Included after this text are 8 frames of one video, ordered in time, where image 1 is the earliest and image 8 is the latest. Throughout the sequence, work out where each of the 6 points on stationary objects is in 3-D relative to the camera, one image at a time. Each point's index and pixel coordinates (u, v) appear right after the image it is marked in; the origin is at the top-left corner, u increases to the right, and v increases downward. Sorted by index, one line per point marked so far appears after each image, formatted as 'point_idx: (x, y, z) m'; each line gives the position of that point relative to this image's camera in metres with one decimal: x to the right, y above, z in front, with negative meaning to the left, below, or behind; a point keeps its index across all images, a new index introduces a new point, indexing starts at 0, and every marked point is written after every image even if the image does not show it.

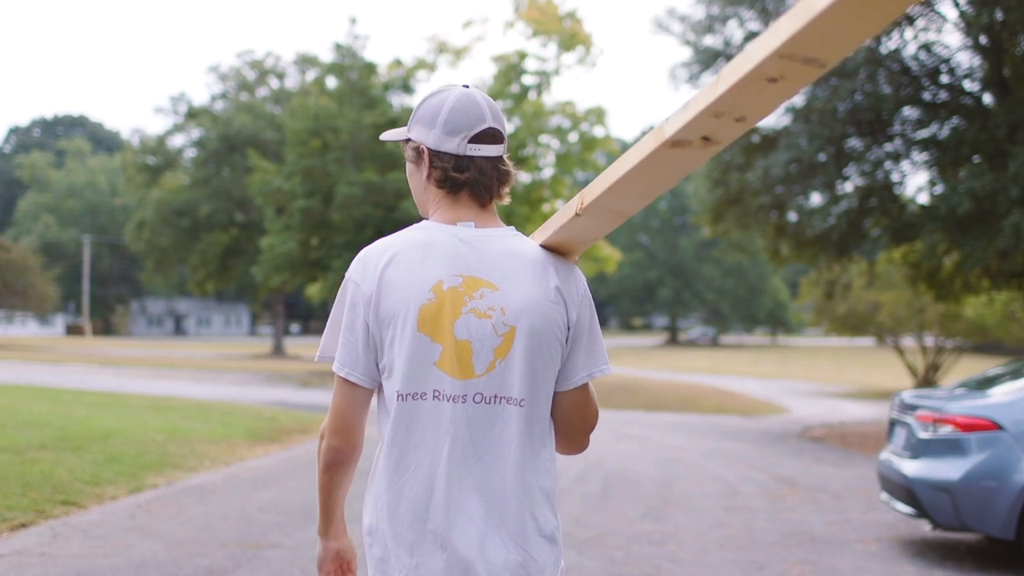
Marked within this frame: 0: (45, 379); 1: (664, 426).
0: (-8.0, -1.6, +15.9) m
1: (+2.3, -2.1, +14.6) m
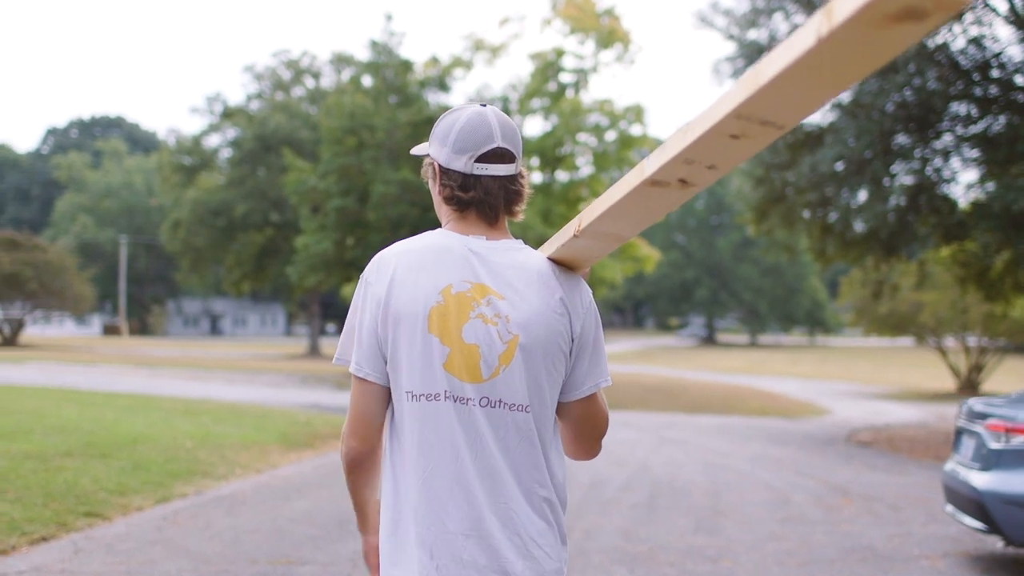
0: (-7.3, -1.6, +15.8) m
1: (+2.9, -2.1, +14.2) m
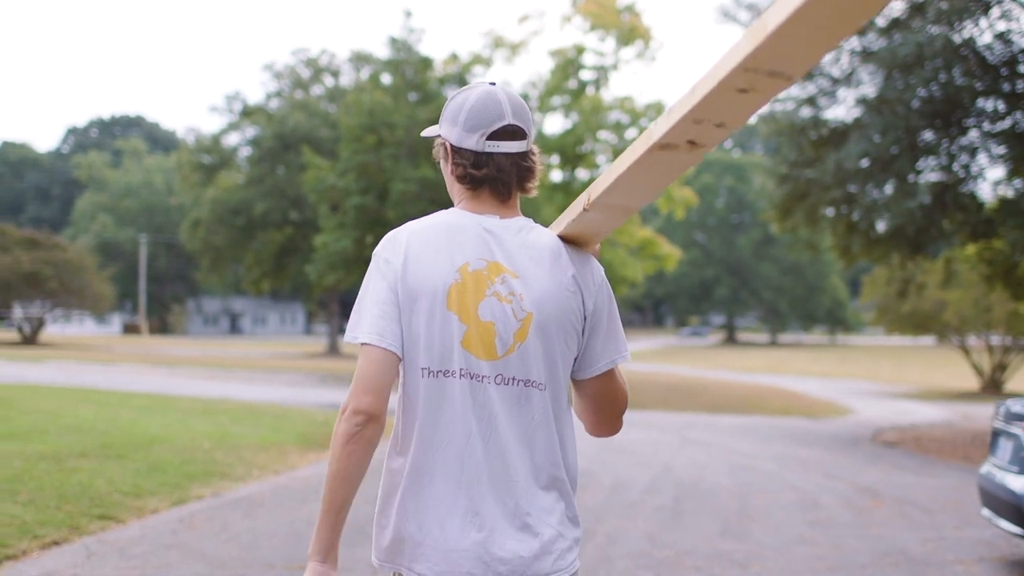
0: (-7.0, -1.6, +15.8) m
1: (+3.2, -2.1, +14.0) m
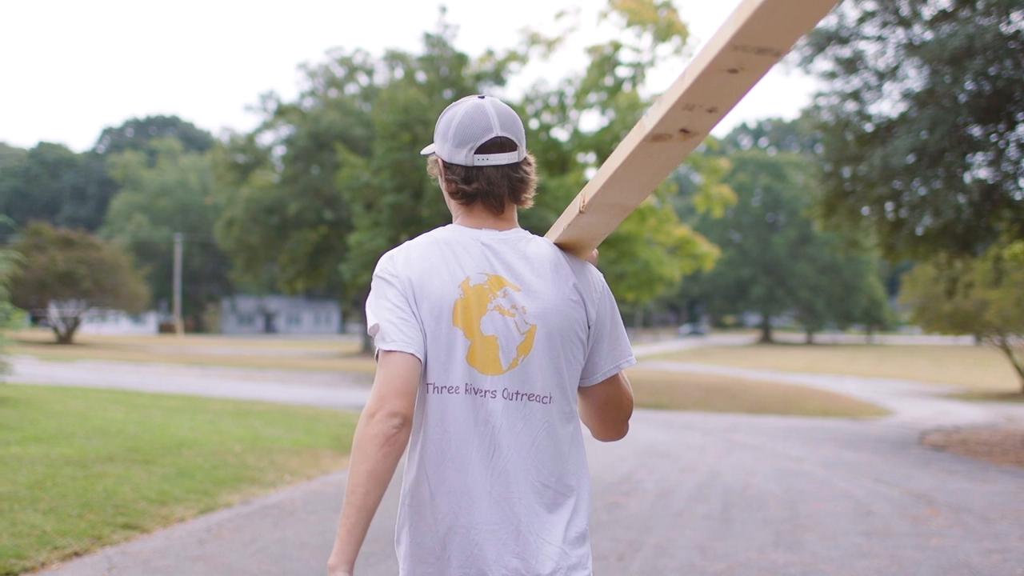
0: (-6.4, -1.6, +15.7) m
1: (+3.7, -2.1, +13.6) m
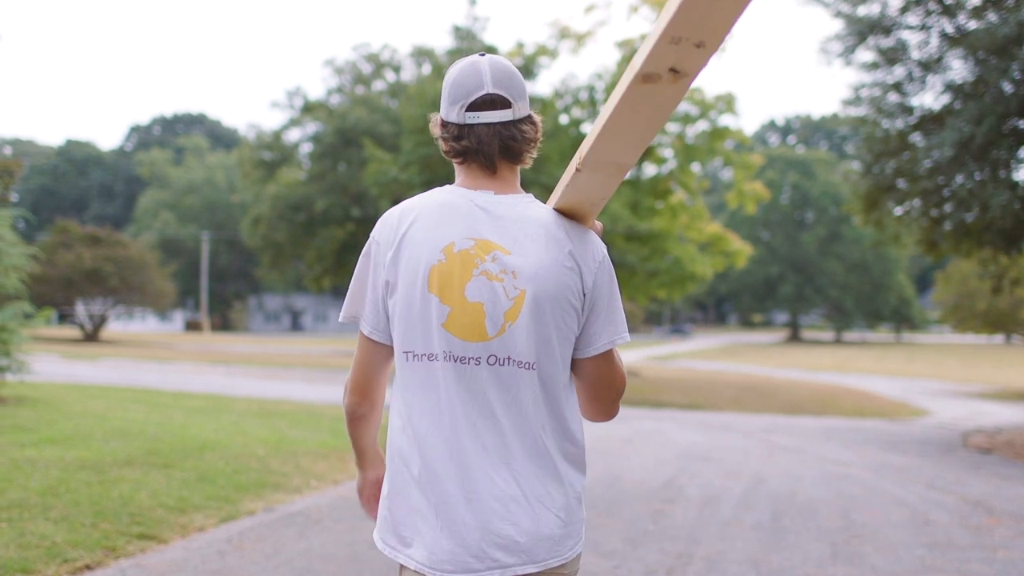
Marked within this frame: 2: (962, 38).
0: (-5.9, -1.5, +15.5) m
1: (+4.2, -2.0, +13.1) m
2: (+5.8, +3.3, +12.1) m
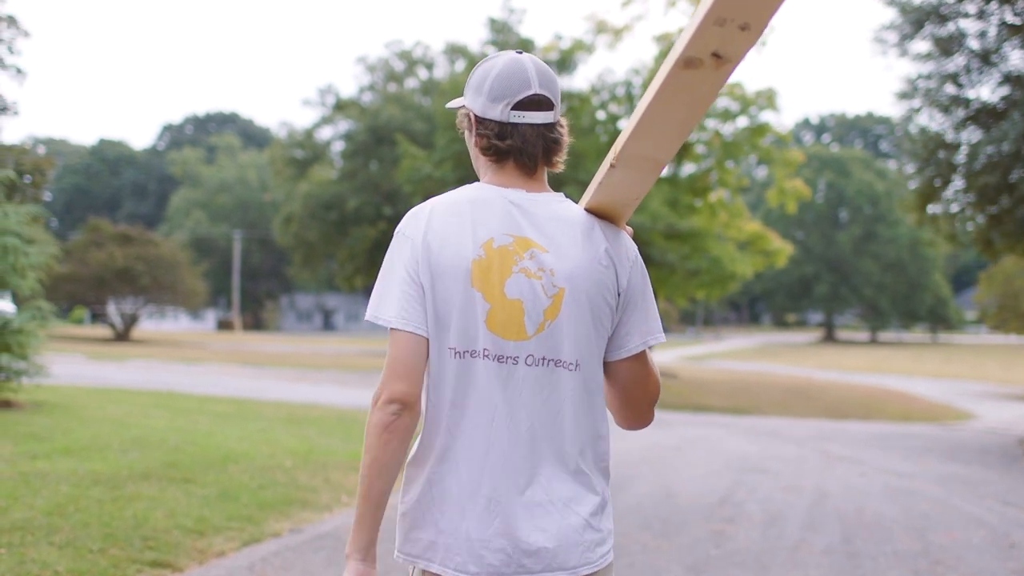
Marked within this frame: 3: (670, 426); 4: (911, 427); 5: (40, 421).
0: (-5.3, -1.5, +15.2) m
1: (+4.7, -2.0, +12.5) m
2: (+6.3, +3.3, +11.4) m
3: (+2.0, -1.7, +11.8) m
4: (+7.6, -2.7, +18.1) m
5: (-3.4, -1.0, +6.9) m
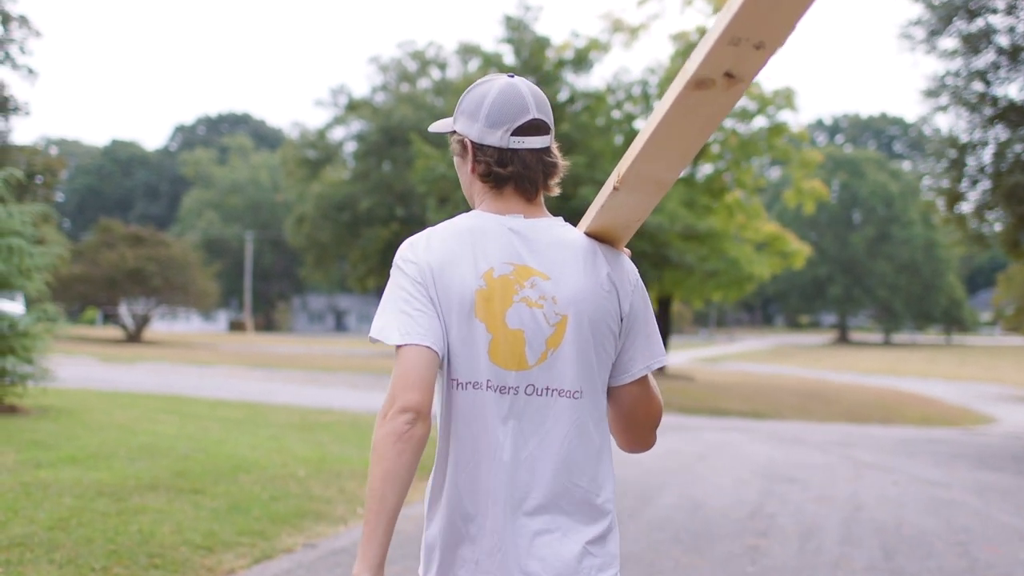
0: (-5.1, -1.5, +15.0) m
1: (+4.9, -2.0, +12.1) m
2: (+6.5, +3.2, +11.1) m
3: (+2.2, -1.7, +11.5) m
4: (+7.9, -2.7, +17.7) m
5: (-3.3, -1.0, +6.7) m
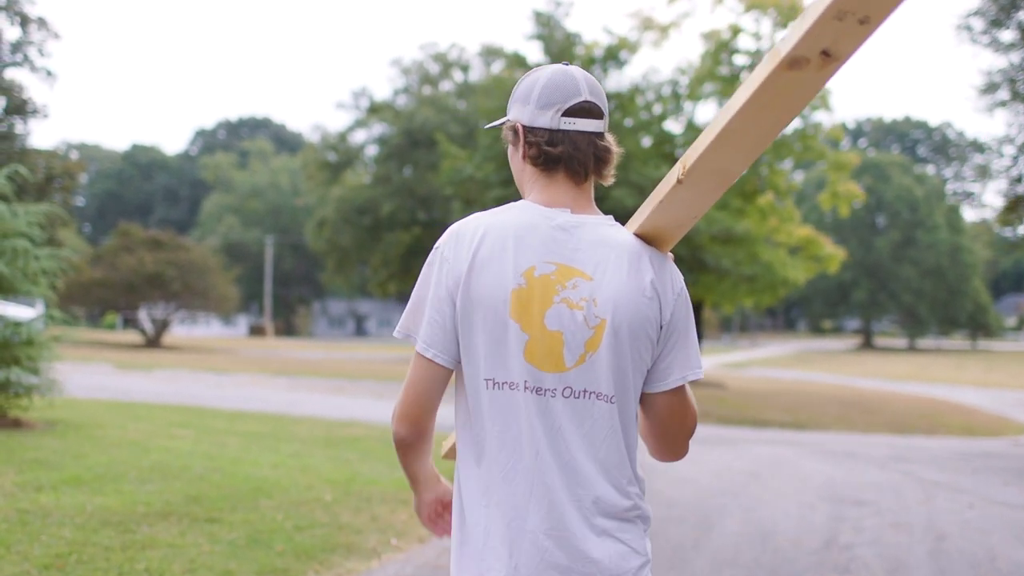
0: (-4.6, -1.6, +14.6) m
1: (+5.3, -2.1, +11.5) m
2: (+6.9, +3.2, +10.4) m
3: (+2.6, -1.8, +10.9) m
4: (+8.4, -2.8, +17.0) m
5: (-3.0, -1.0, +6.1) m
